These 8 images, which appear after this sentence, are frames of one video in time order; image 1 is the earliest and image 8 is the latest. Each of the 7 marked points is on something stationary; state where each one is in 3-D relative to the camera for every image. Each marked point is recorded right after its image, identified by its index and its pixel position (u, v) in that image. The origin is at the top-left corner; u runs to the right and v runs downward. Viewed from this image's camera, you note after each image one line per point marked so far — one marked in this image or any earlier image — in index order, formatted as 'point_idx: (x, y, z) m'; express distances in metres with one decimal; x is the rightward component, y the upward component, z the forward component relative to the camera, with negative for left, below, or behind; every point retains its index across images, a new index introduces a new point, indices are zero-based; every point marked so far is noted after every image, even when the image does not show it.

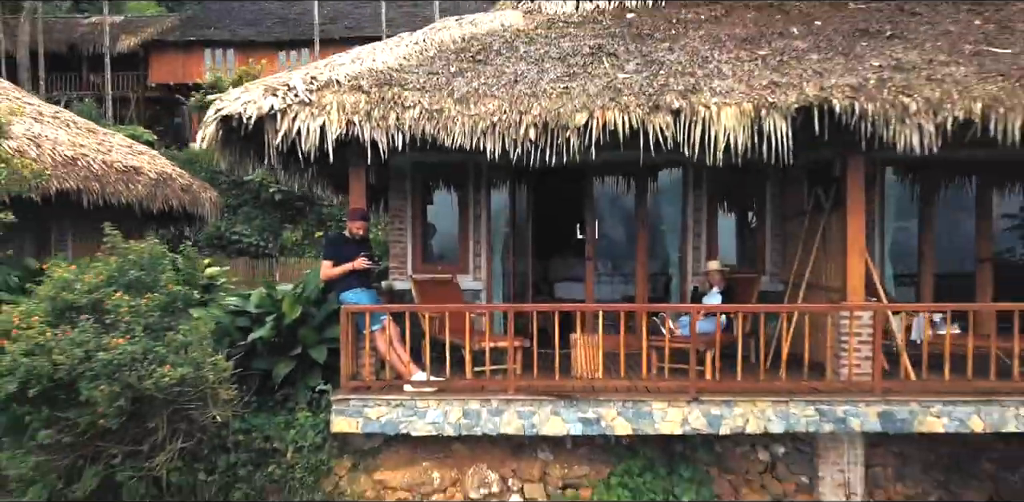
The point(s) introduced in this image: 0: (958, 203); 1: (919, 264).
0: (+2.8, +0.3, +4.6) m
1: (+2.6, -0.1, +4.6) m
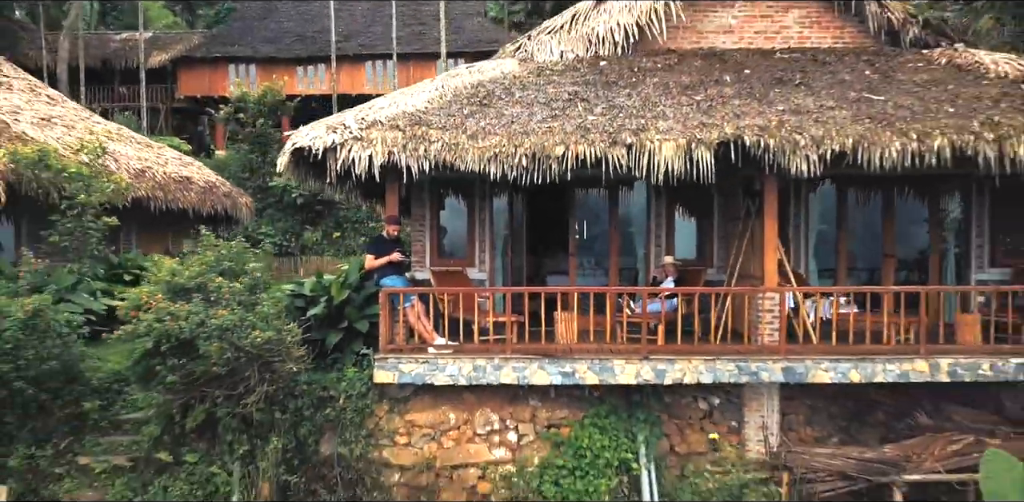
0: (+2.8, +0.3, +5.8) m
1: (+2.5, -0.1, +5.8) m
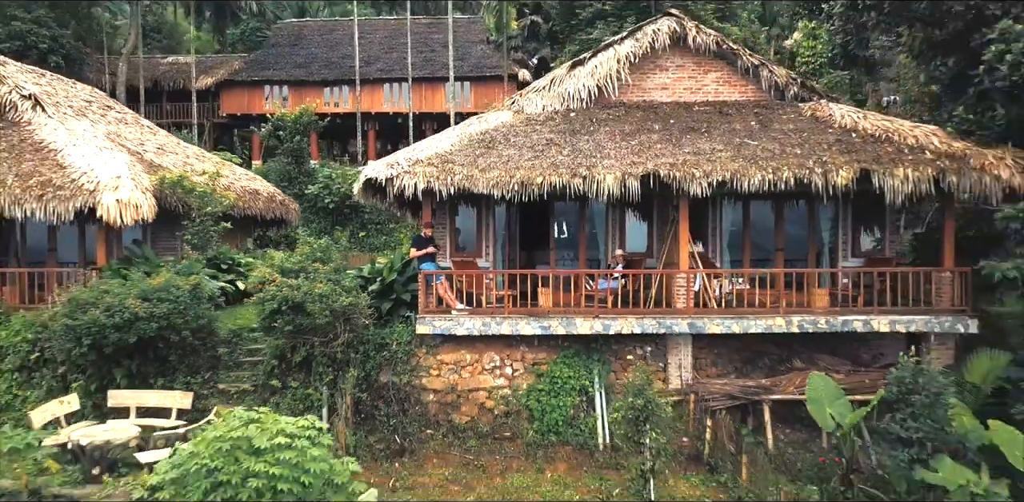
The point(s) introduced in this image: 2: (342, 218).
0: (+2.8, +0.4, +8.3) m
1: (+2.5, 0.0, +8.3) m
2: (-3.5, +0.7, +15.6) m
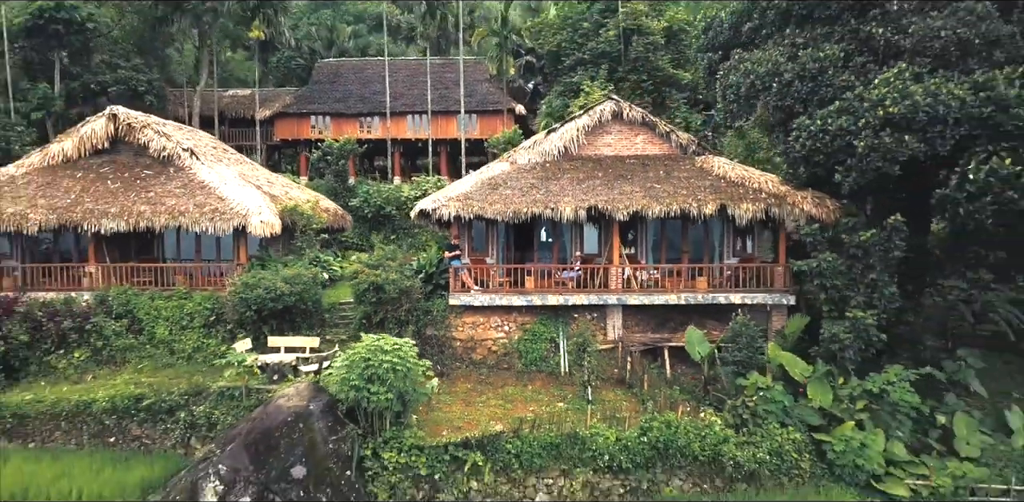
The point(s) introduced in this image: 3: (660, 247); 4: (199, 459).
0: (+2.7, +0.3, +12.7) m
1: (+2.5, 0.0, +12.8) m
2: (-3.5, +0.7, +20.1) m
3: (+2.5, 0.0, +12.7) m
4: (-3.6, -2.4, +8.8) m
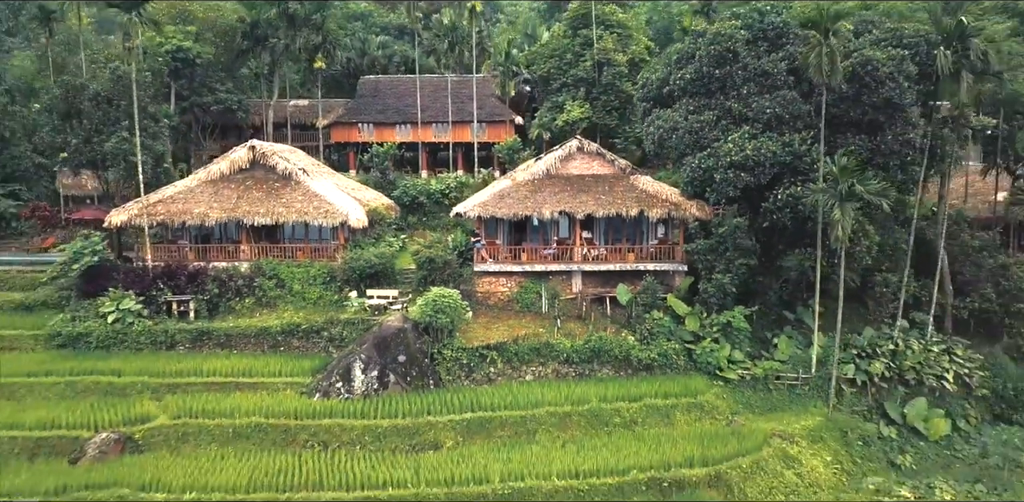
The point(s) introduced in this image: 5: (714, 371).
0: (+2.7, +0.7, +20.0) m
1: (+2.5, +0.4, +20.0) m
2: (-3.5, +1.5, +27.3) m
3: (+2.5, +0.4, +19.9) m
4: (-3.6, -2.2, +16.2) m
5: (+4.6, -2.7, +17.2) m
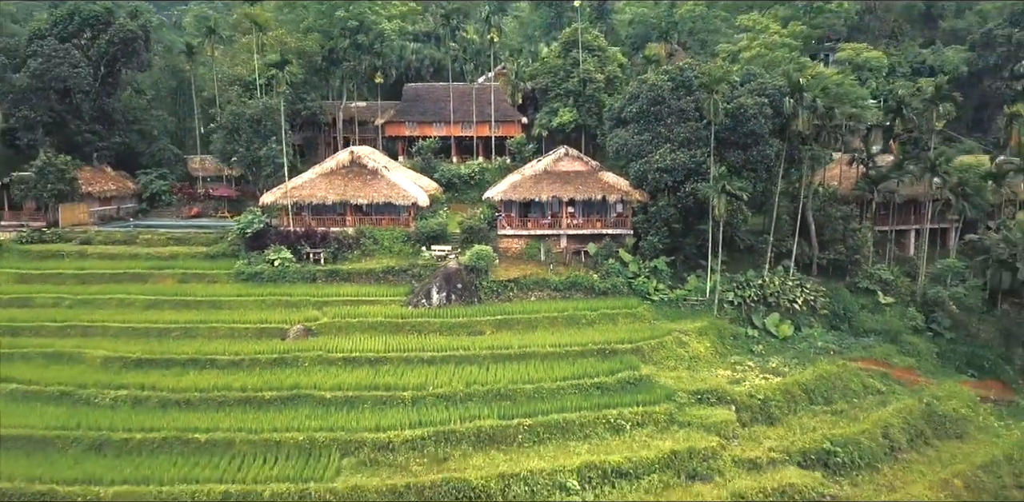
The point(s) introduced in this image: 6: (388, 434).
0: (+3.1, +2.0, +30.8) m
1: (+2.9, +1.6, +30.9) m
2: (-3.1, +3.2, +38.0) m
3: (+2.9, +1.6, +30.8) m
4: (-3.2, -1.2, +27.2) m
5: (+5.0, -1.6, +28.2) m
6: (-3.2, -4.8, +20.0) m
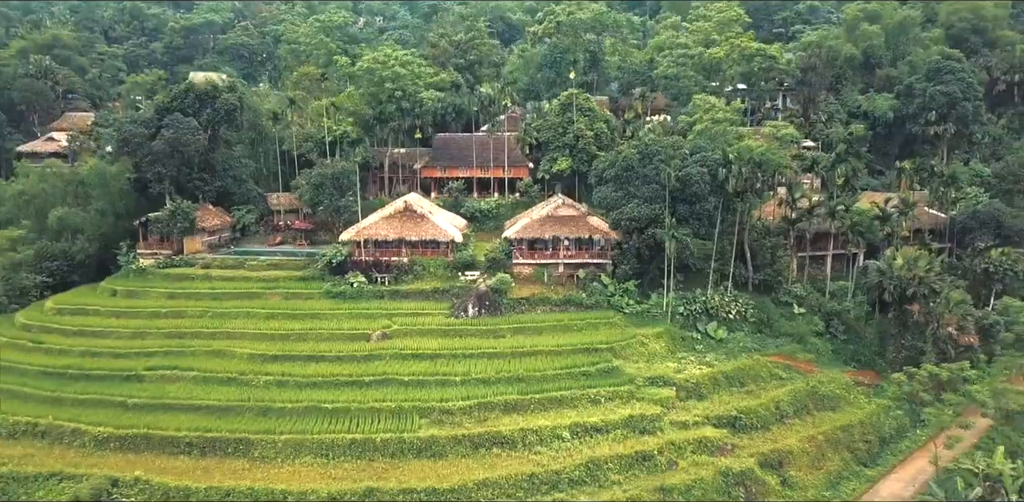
0: (+3.7, +0.7, +41.8) m
1: (+3.5, +0.3, +41.9) m
2: (-2.5, +2.0, +49.0) m
3: (+3.5, +0.3, +41.8) m
4: (-2.6, -2.6, +38.3) m
5: (+5.6, -3.0, +39.3) m
6: (-2.6, -6.3, +31.1) m
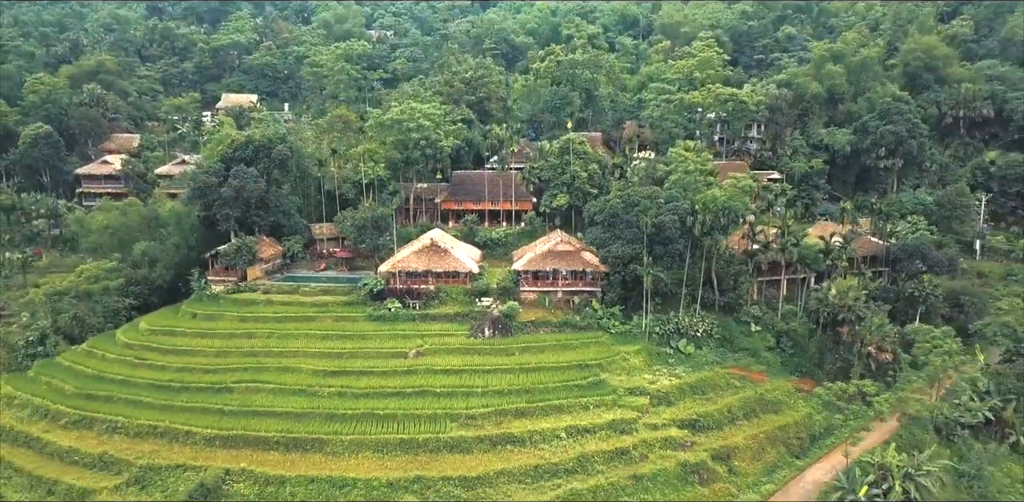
0: (+4.2, -1.3, +50.8) m
1: (+4.0, -1.7, +50.9) m
2: (-2.0, +0.2, +58.0) m
3: (+4.0, -1.7, +50.8) m
4: (-2.1, -4.6, +47.4) m
5: (+6.1, -5.0, +48.4) m
6: (-2.1, -8.5, +40.3) m
